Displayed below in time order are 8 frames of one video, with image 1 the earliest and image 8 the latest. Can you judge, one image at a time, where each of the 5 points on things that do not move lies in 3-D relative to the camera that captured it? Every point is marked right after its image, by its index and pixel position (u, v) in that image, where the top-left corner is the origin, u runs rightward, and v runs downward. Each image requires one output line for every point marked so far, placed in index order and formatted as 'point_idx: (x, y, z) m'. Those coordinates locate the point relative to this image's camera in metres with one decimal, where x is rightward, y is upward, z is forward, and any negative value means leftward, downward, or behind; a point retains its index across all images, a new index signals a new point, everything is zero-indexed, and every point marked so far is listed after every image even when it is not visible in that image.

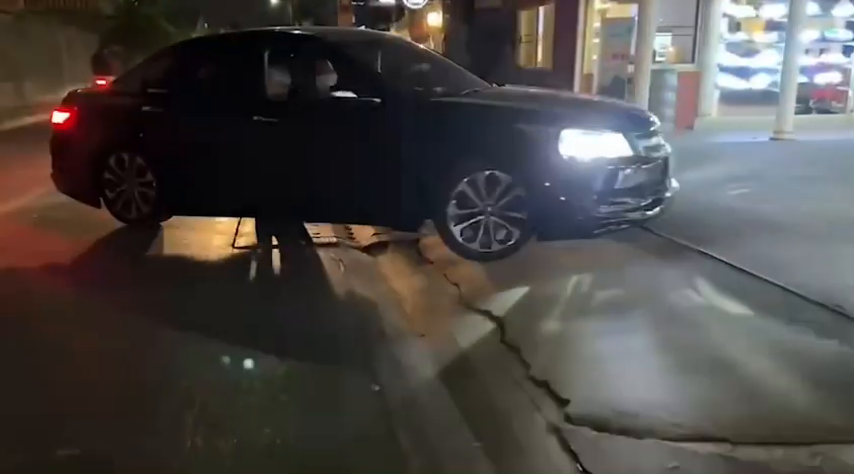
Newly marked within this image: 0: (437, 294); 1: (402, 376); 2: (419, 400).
0: (0.0, -0.4, +5.6) m
1: (-0.1, -0.8, +4.1) m
2: (-0.1, -0.8, +3.8) m
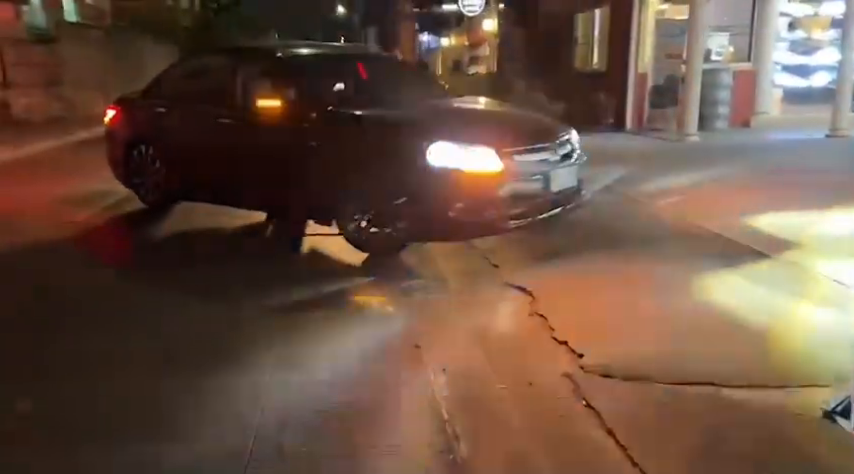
0: (+0.4, -0.3, +6.3) m
1: (+0.1, -0.6, +4.8) m
2: (+0.1, -0.7, +4.5) m
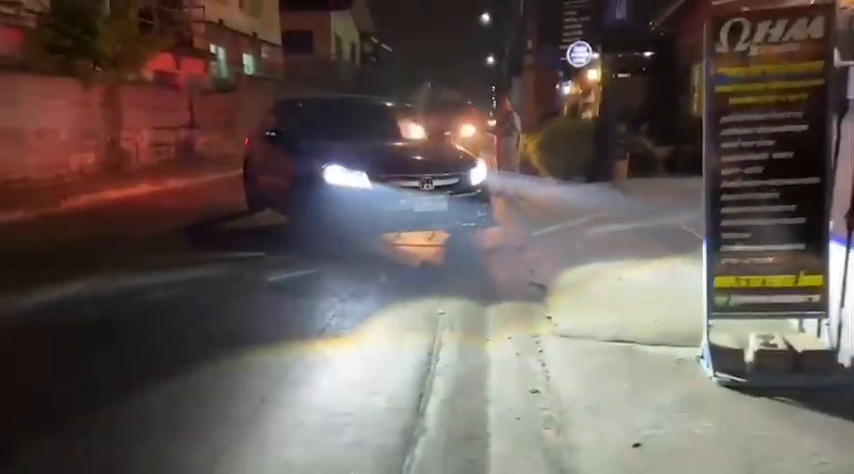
0: (+0.9, -0.4, +7.8) m
1: (+0.3, -0.6, +6.4) m
2: (+0.2, -0.7, +6.1) m
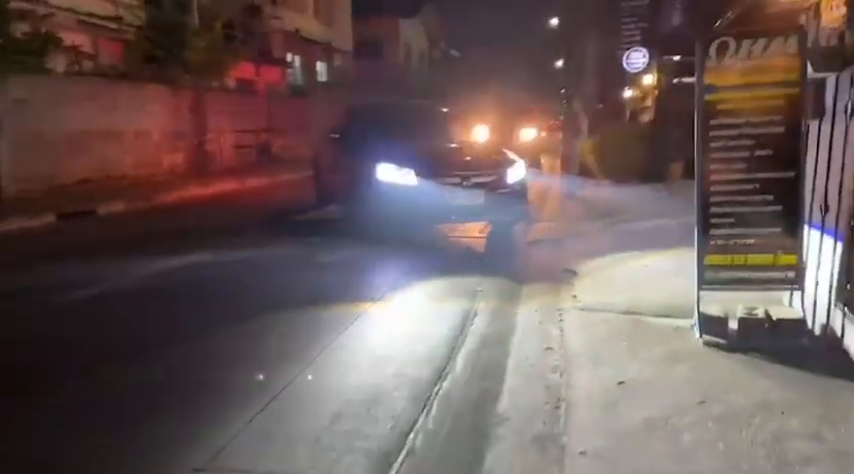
0: (+1.4, -0.3, +8.7) m
1: (+0.7, -0.5, +7.3) m
2: (+0.6, -0.5, +7.0) m
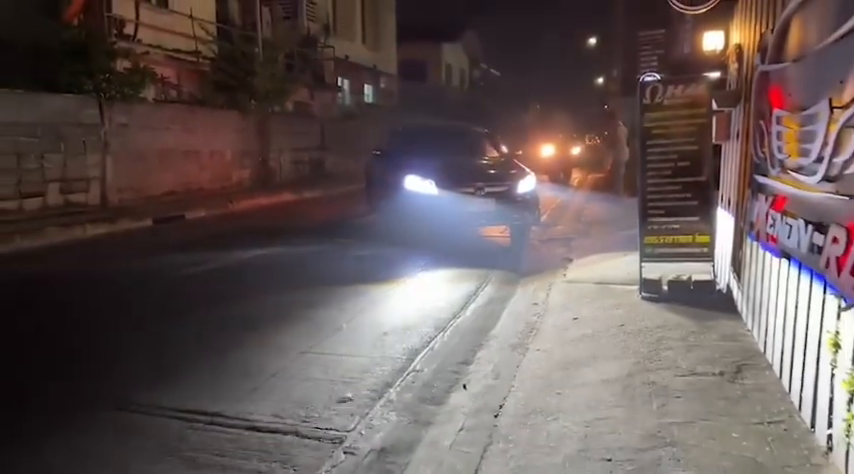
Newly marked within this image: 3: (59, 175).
0: (+1.8, -0.3, +10.8) m
1: (+1.0, -0.4, +9.5) m
2: (+0.9, -0.4, +9.2) m
3: (-6.6, +1.1, +13.8) m
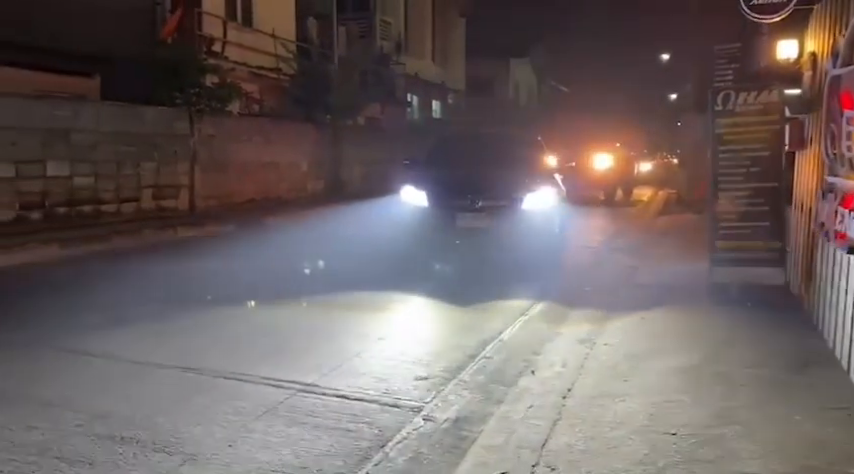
0: (+2.8, -0.4, +11.0) m
1: (+1.9, -0.5, +9.7) m
2: (+1.8, -0.5, +9.4) m
3: (-5.3, +1.1, +14.7) m
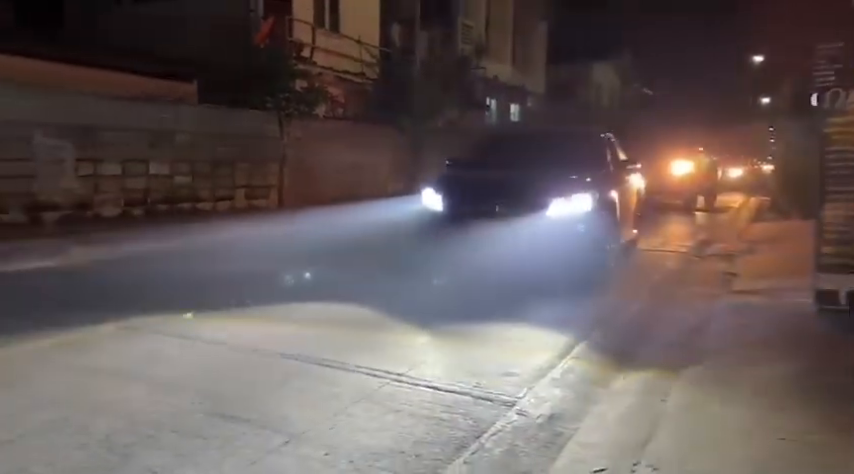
0: (+4.0, -0.5, +10.6) m
1: (+3.0, -0.5, +9.5) m
2: (+2.8, -0.6, +9.2) m
3: (-3.7, +1.1, +15.2) m
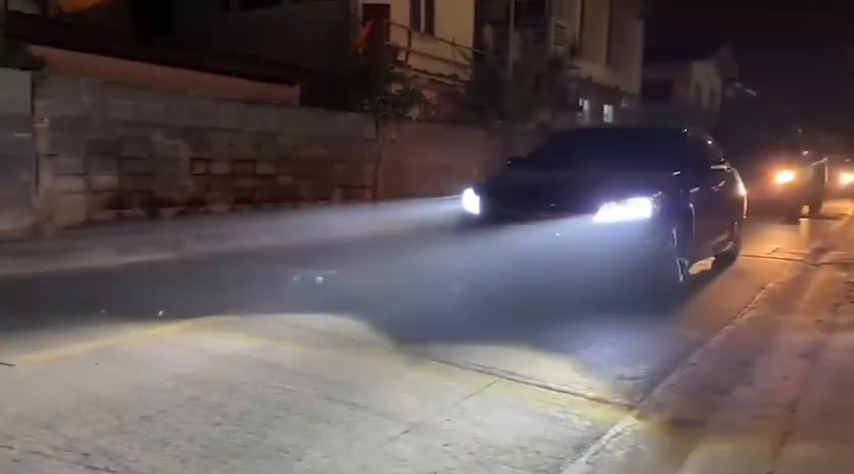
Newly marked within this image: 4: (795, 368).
0: (+5.4, -0.5, +10.1) m
1: (+4.2, -0.6, +9.1) m
2: (+4.0, -0.6, +8.8) m
3: (-1.7, +1.1, +15.5) m
4: (+2.5, -0.9, +5.3) m
